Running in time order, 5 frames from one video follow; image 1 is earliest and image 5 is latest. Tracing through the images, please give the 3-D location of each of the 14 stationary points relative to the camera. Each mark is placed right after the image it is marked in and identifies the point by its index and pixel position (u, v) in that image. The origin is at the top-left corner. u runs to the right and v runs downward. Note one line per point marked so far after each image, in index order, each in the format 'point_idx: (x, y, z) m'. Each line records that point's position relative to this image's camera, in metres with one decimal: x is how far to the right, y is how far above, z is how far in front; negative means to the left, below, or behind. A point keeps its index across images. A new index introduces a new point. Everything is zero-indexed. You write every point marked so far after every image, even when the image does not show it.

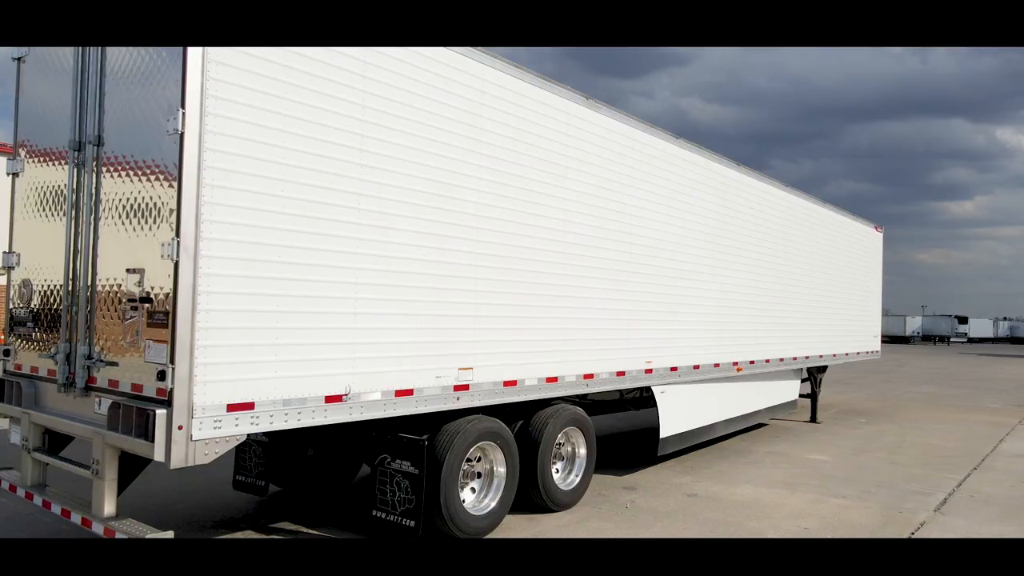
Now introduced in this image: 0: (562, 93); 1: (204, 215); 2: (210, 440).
0: (+0.4, +1.7, +6.6) m
1: (-1.7, +0.4, +4.1) m
2: (-1.7, -0.8, +4.1) m
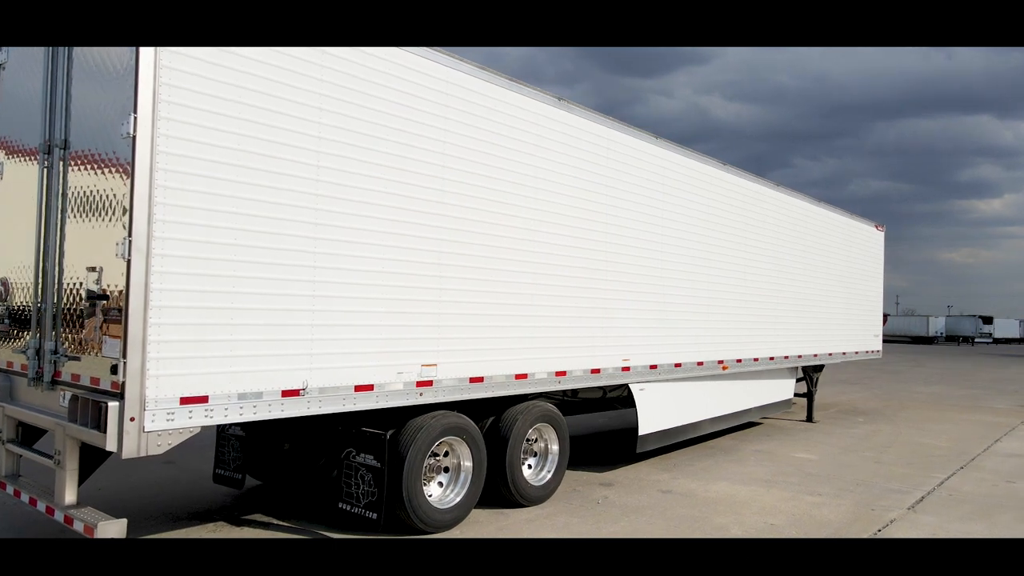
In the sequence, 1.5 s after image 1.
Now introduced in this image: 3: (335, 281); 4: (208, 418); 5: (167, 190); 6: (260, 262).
0: (+0.2, +1.7, +6.7) m
1: (-2.0, +0.4, +4.2) m
2: (-2.0, -0.8, +4.3) m
3: (-1.2, 0.0, +5.1) m
4: (-1.8, -0.8, +4.4) m
5: (-2.0, +0.6, +4.3) m
6: (-1.6, +0.2, +4.7) m
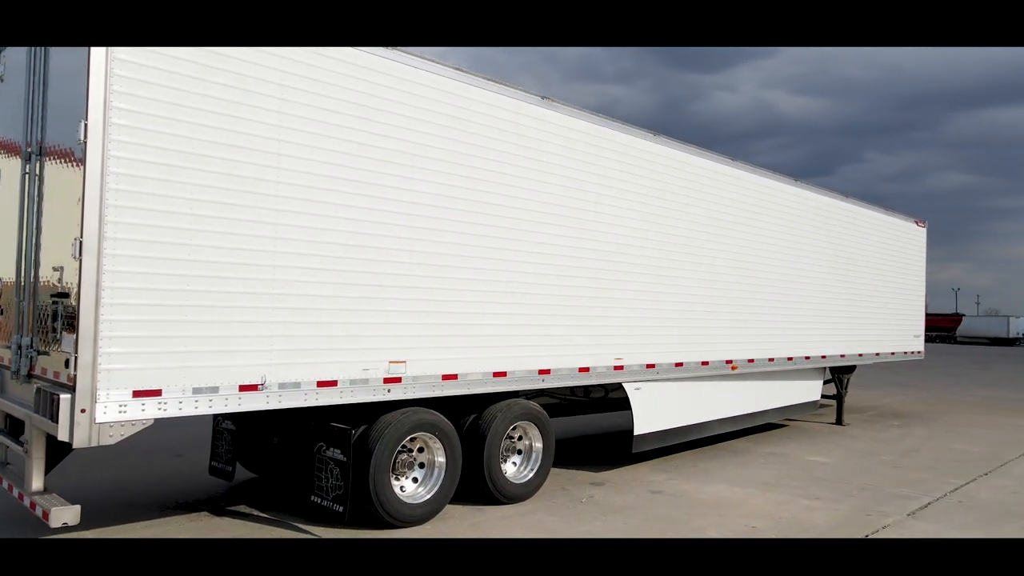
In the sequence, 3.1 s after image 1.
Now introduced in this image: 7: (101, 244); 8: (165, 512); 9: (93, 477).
0: (0.0, +1.7, +6.7) m
1: (-2.4, +0.4, +4.4) m
2: (-2.3, -0.8, +4.5) m
3: (-1.5, +0.1, +5.3) m
4: (-2.1, -0.8, +4.6) m
5: (-2.3, +0.6, +4.5) m
6: (-1.9, +0.2, +4.9) m
7: (-2.4, +0.3, +4.4) m
8: (-2.9, -1.8, +6.2) m
9: (-4.0, -1.8, +7.1) m
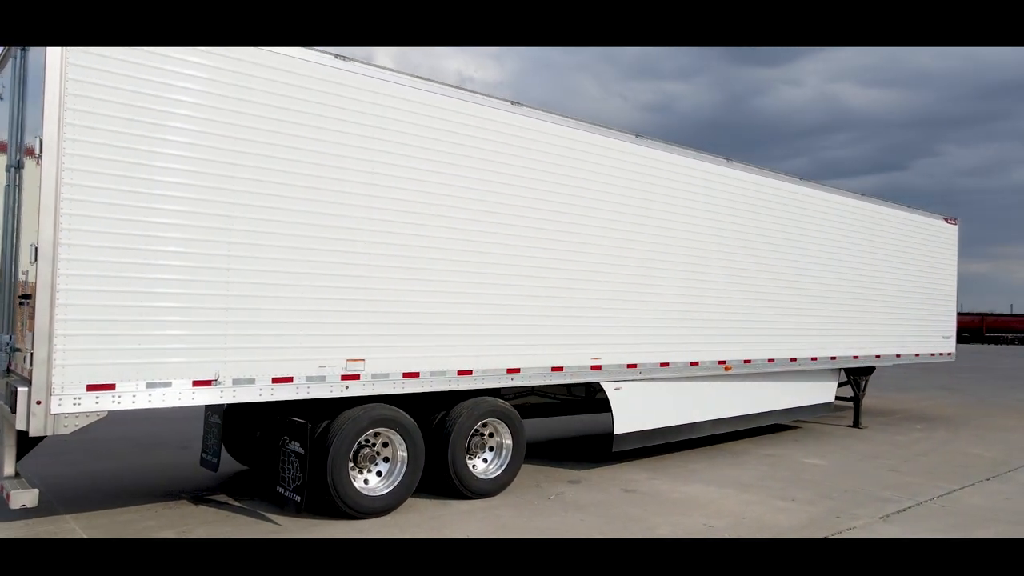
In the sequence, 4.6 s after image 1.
0: (-0.3, +1.7, +6.9) m
1: (-2.9, +0.4, +4.8) m
2: (-2.8, -0.8, +4.9) m
3: (-1.9, 0.0, +5.6) m
4: (-2.6, -0.8, +5.0) m
5: (-2.8, +0.6, +4.9) m
6: (-2.4, +0.2, +5.2) m
7: (-2.9, +0.2, +4.8) m
8: (-3.2, -1.9, +6.6) m
9: (-4.2, -1.8, +7.6) m
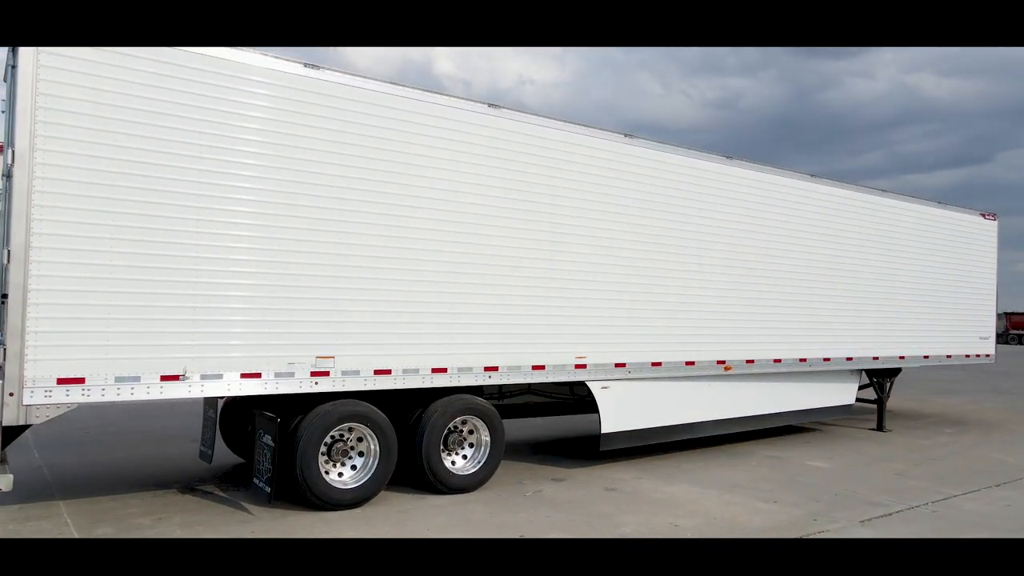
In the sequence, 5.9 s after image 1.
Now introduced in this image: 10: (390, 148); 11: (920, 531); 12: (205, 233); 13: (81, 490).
0: (-0.6, +1.7, +7.1) m
1: (-3.3, +0.4, +5.2) m
2: (-3.2, -0.8, +5.2) m
3: (-2.3, 0.0, +5.9) m
4: (-3.0, -0.8, +5.3) m
5: (-3.2, +0.6, +5.2) m
6: (-2.7, +0.2, +5.5) m
7: (-3.3, +0.2, +5.1) m
8: (-3.4, -1.9, +7.0) m
9: (-4.4, -1.8, +8.1) m
10: (-1.1, +1.2, +6.7) m
11: (+3.6, -2.1, +6.6) m
12: (-2.4, +0.4, +5.8) m
13: (-3.9, -1.8, +6.8) m
